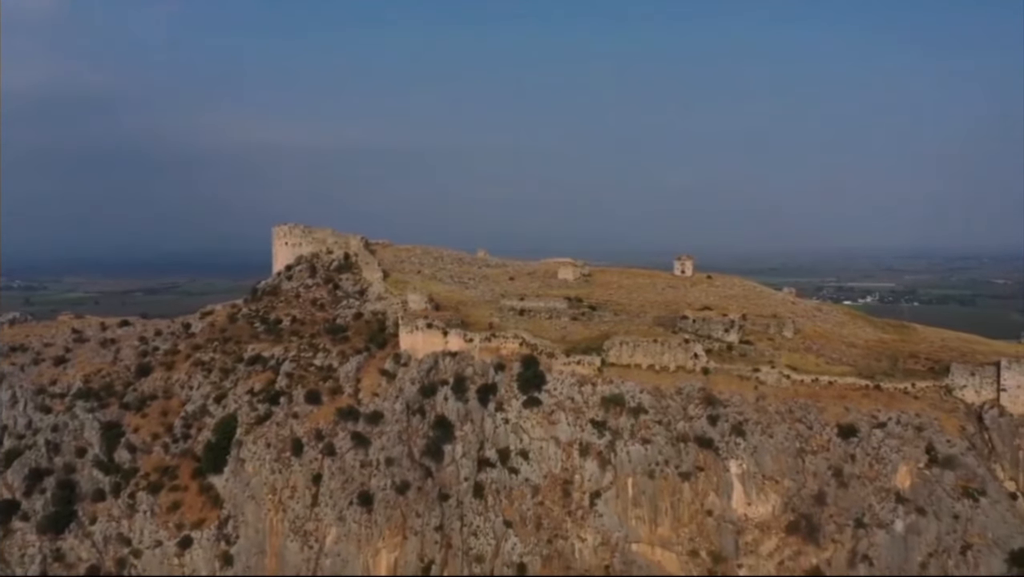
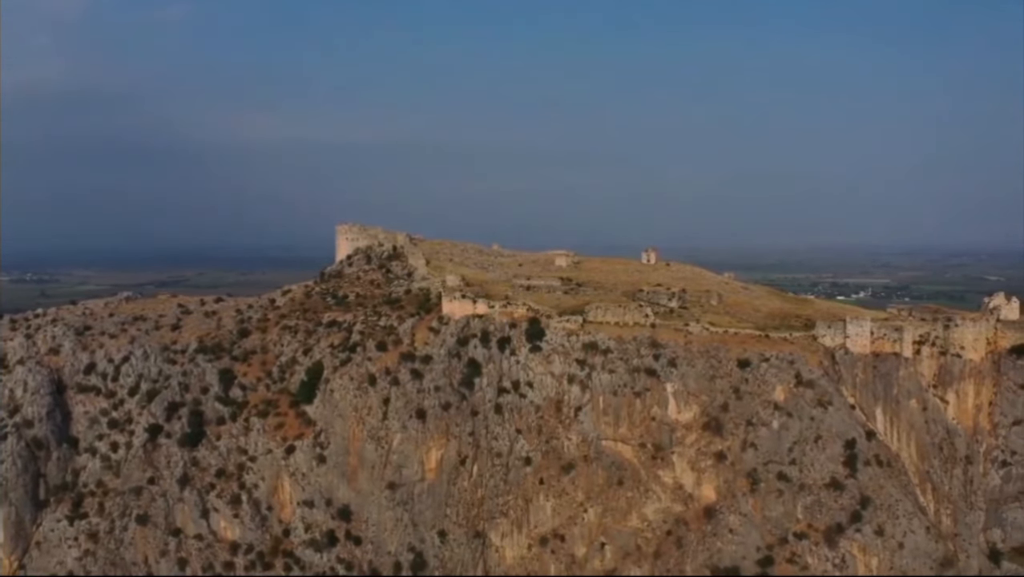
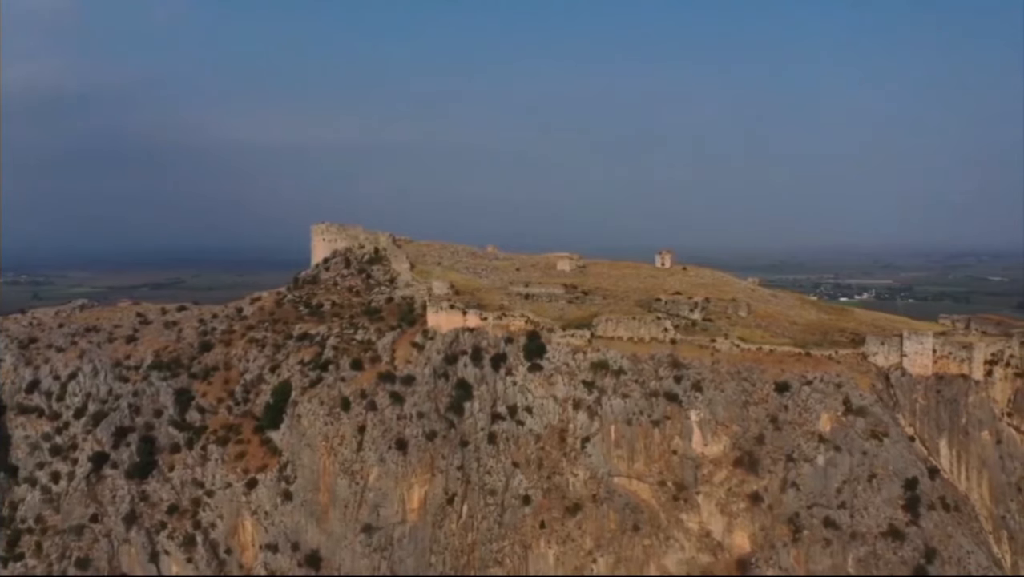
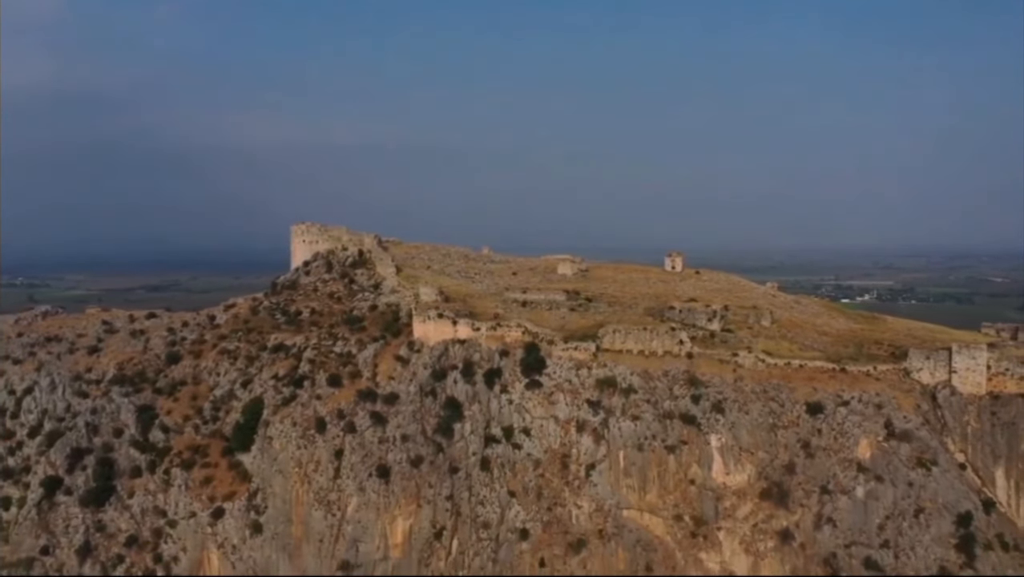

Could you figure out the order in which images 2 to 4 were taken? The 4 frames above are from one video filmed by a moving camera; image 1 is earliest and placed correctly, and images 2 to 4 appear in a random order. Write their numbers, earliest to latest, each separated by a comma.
4, 3, 2
